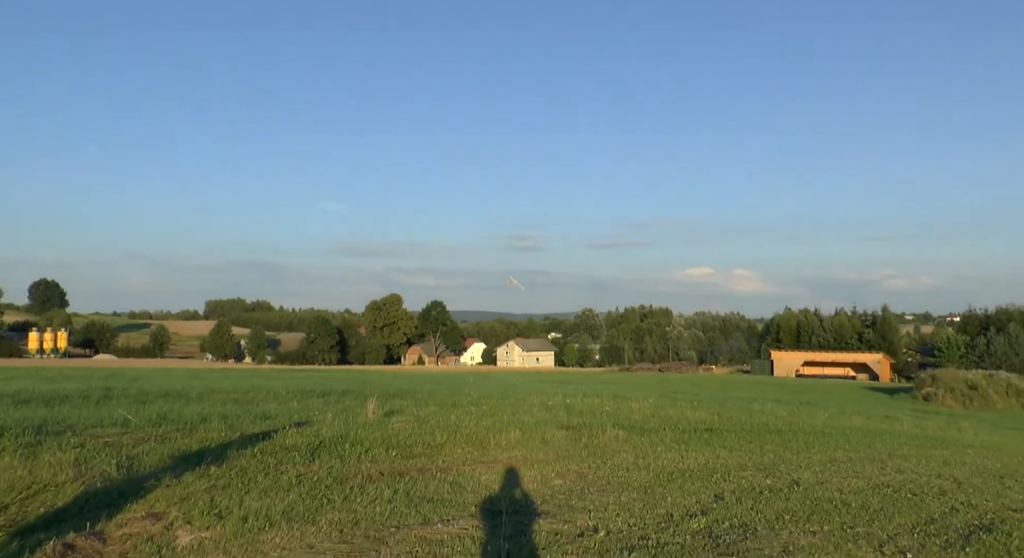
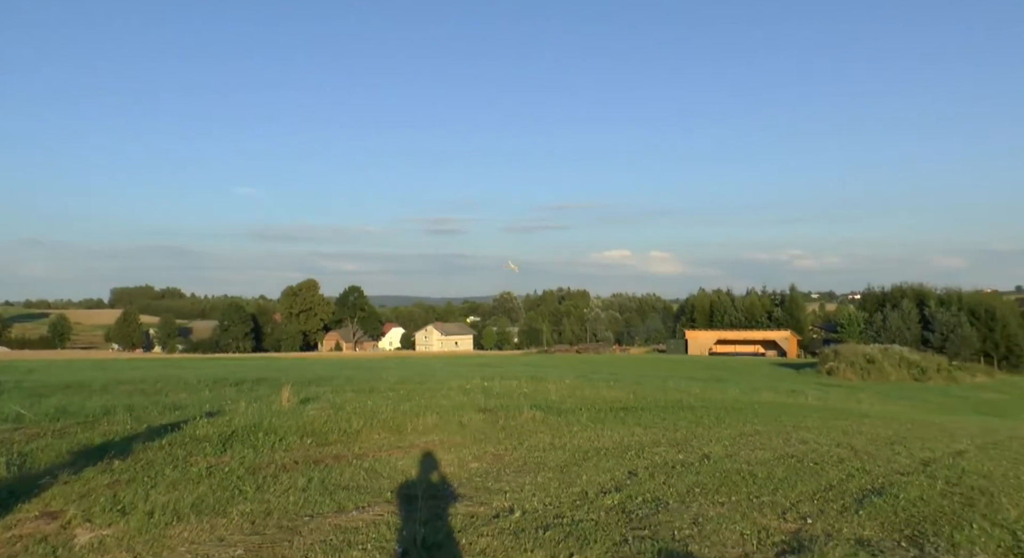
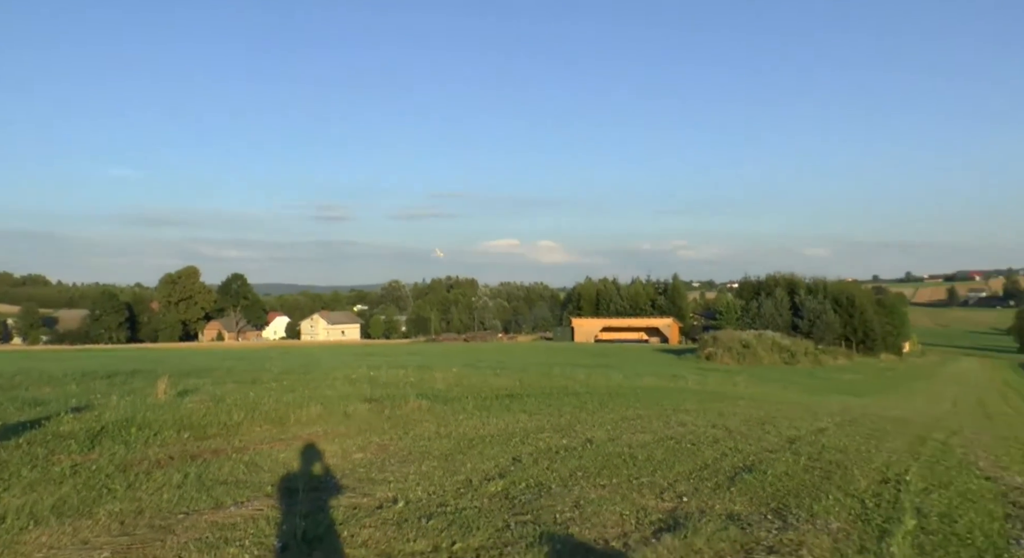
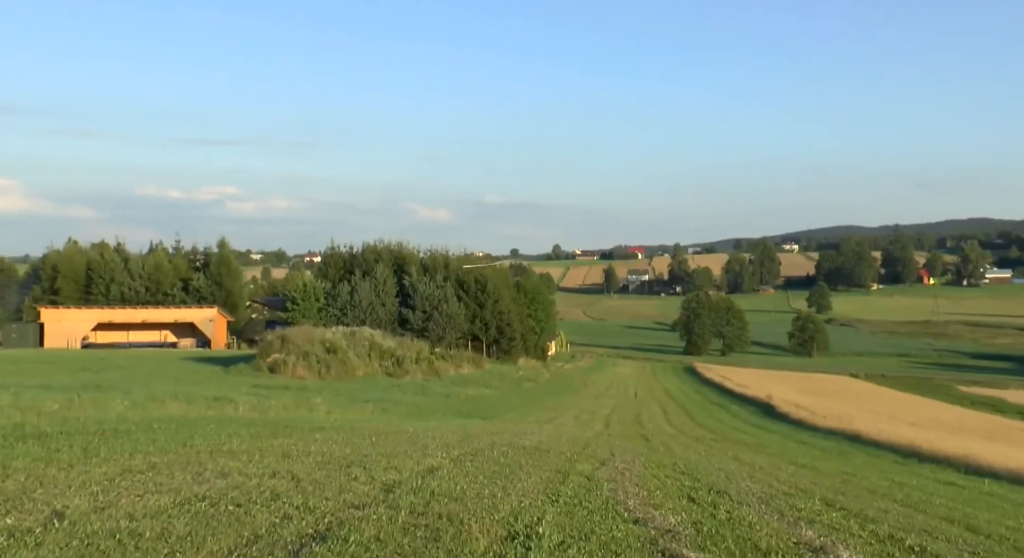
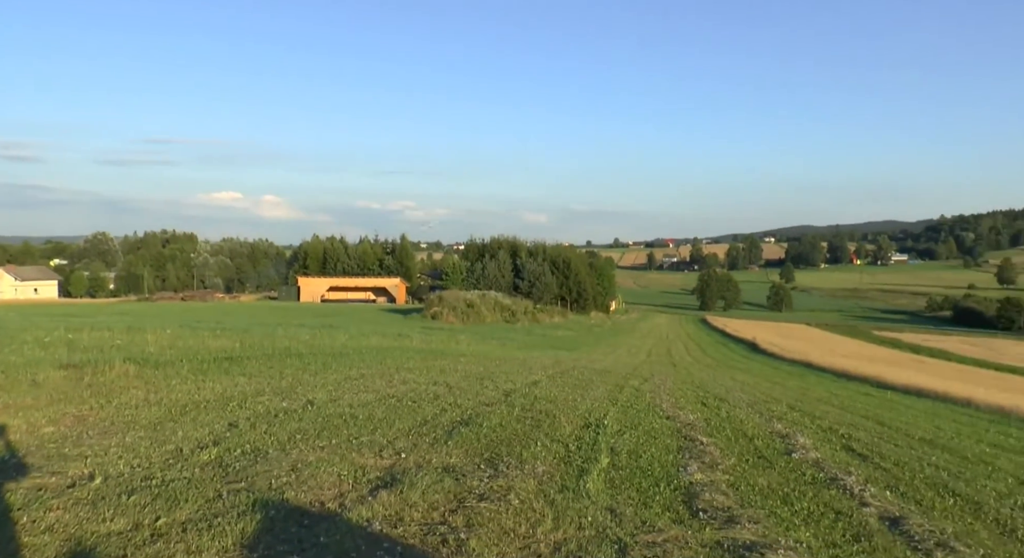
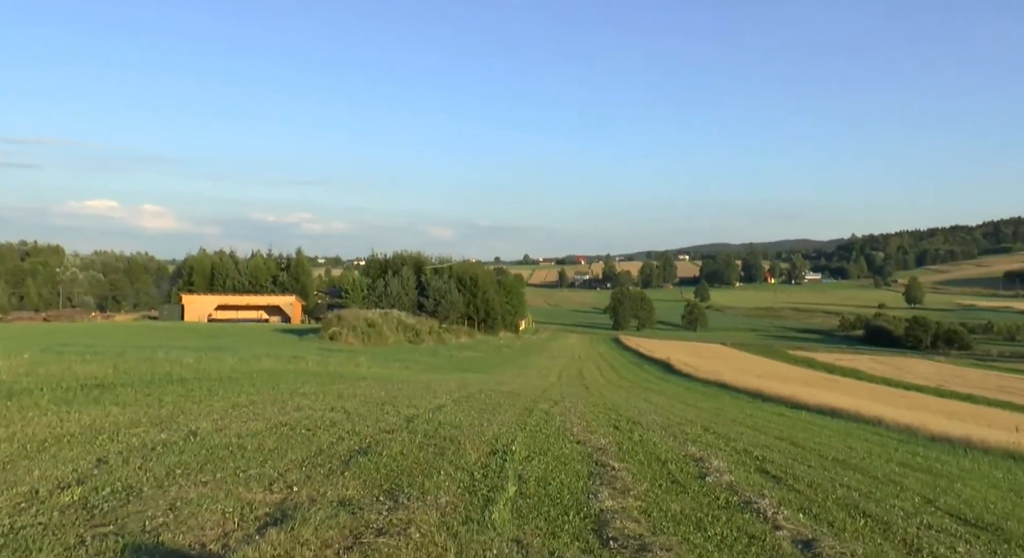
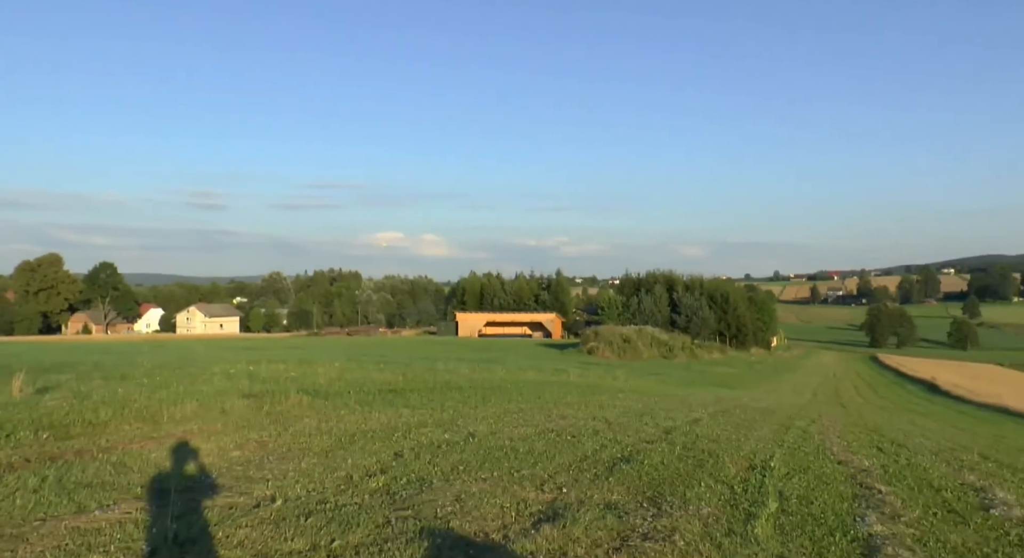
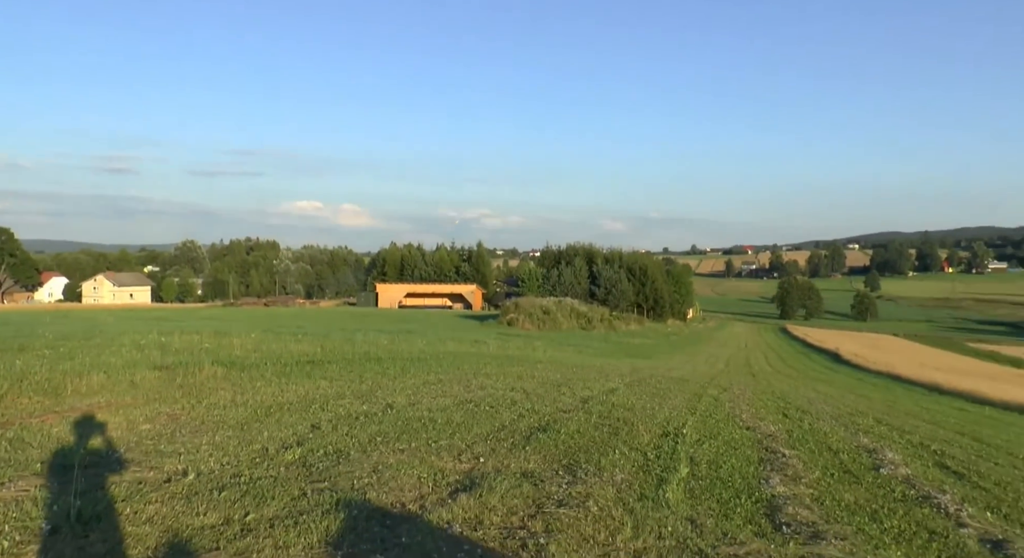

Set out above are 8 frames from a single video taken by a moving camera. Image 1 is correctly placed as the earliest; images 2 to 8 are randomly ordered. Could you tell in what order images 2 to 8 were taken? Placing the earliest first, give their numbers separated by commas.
2, 3, 7, 8, 5, 6, 4
